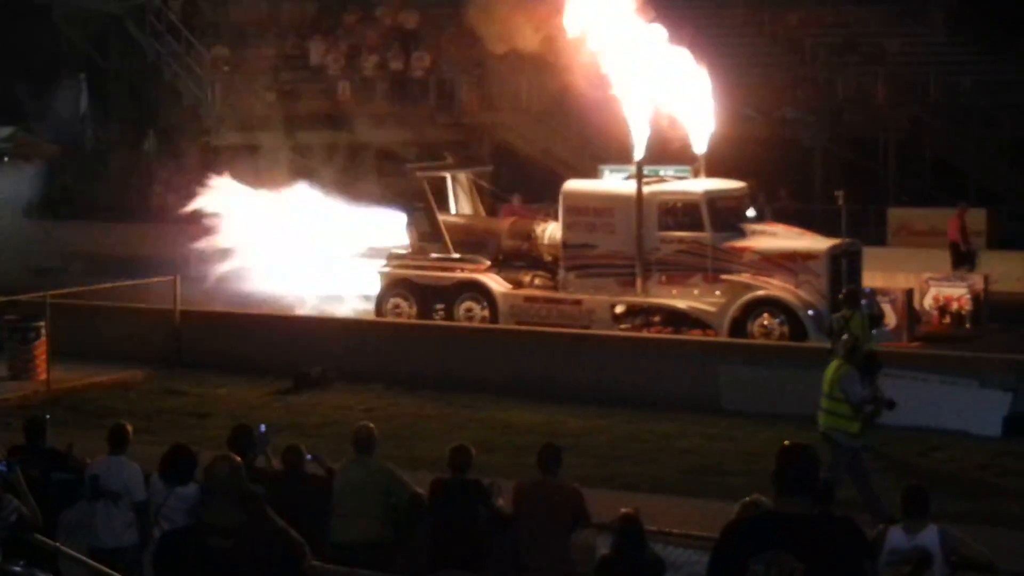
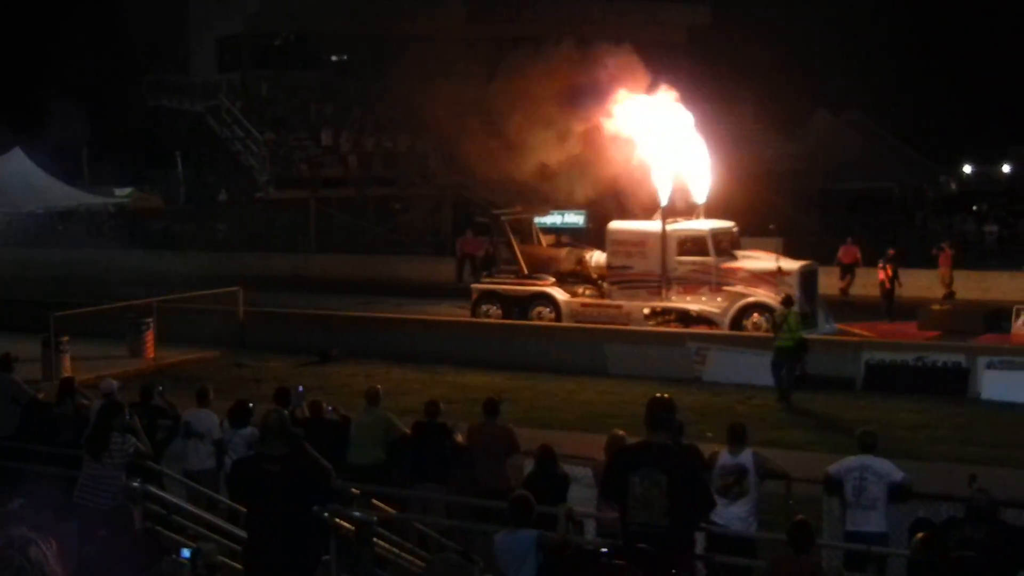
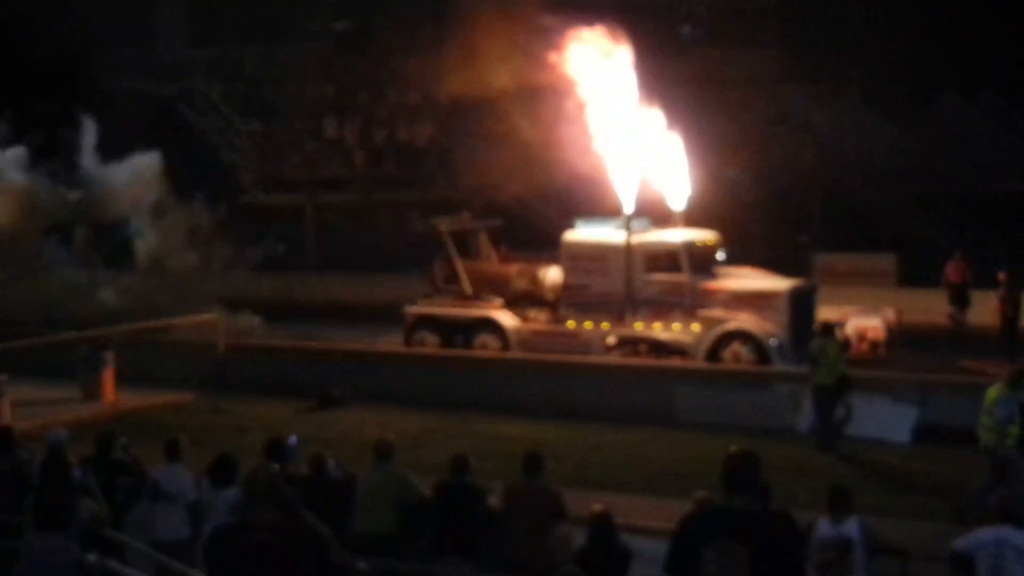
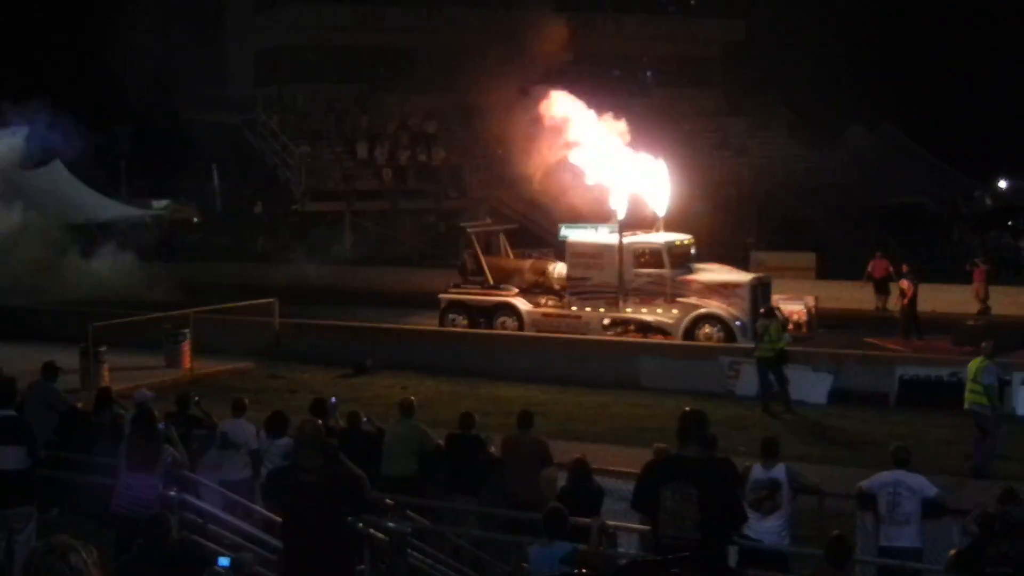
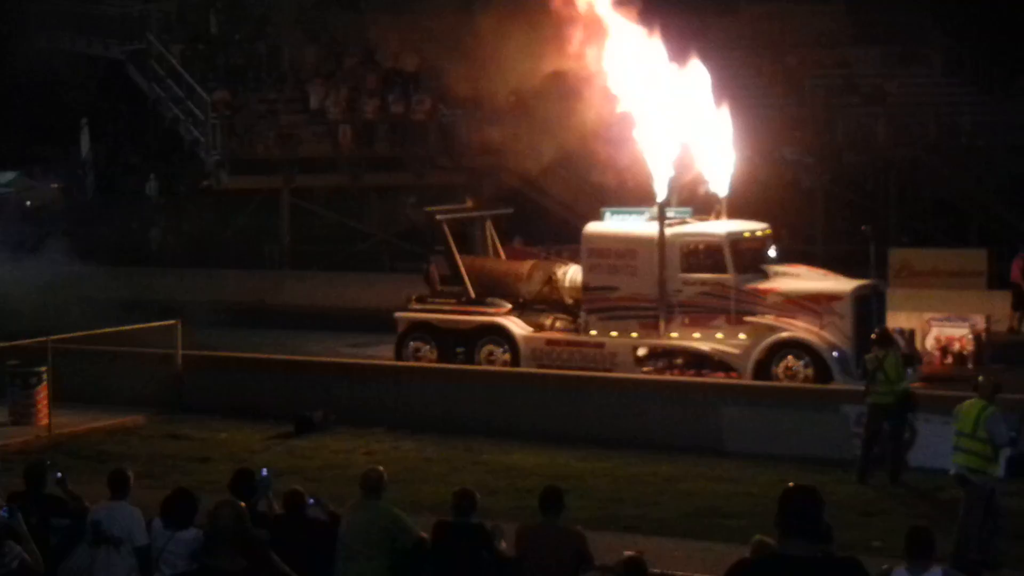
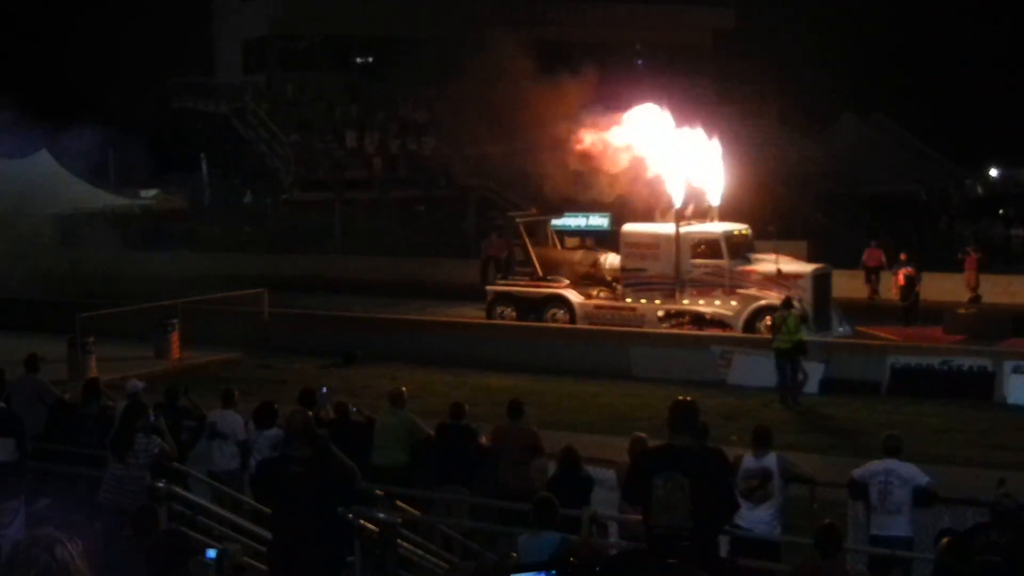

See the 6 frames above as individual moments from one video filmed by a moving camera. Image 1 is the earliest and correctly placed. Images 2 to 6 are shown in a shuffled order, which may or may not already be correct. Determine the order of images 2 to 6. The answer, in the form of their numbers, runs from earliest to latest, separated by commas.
5, 3, 4, 6, 2
